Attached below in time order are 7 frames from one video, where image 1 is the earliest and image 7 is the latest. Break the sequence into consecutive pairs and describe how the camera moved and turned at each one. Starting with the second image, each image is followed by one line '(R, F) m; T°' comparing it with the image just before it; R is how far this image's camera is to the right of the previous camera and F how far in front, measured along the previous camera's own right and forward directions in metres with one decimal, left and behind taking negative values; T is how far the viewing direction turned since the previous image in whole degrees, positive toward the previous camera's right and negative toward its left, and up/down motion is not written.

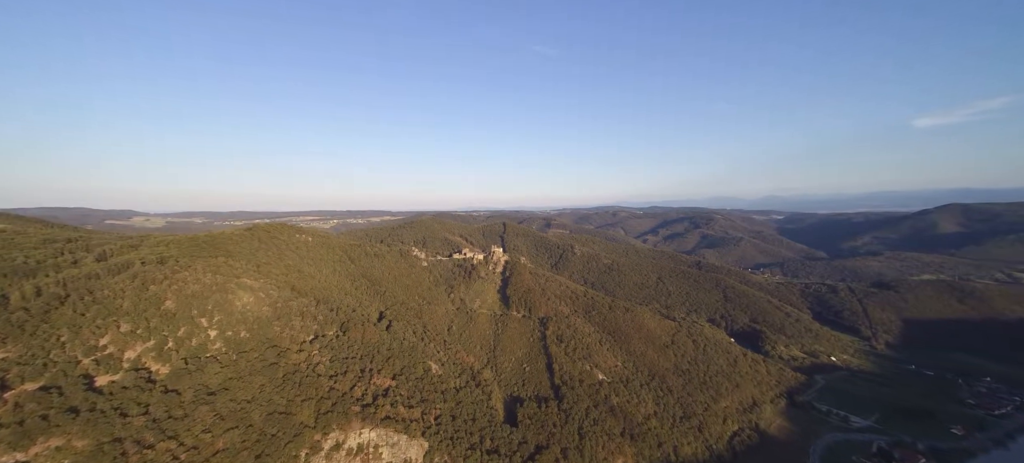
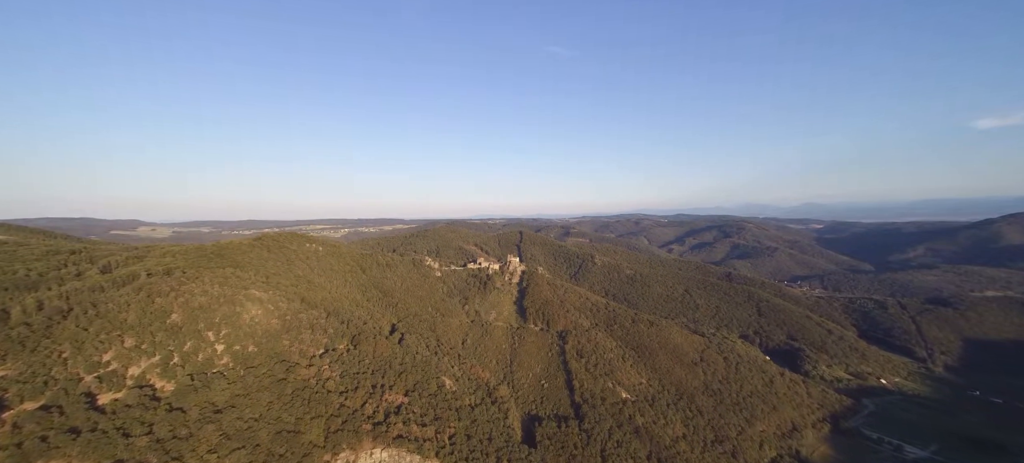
(-0.7, +2.3) m; -1°
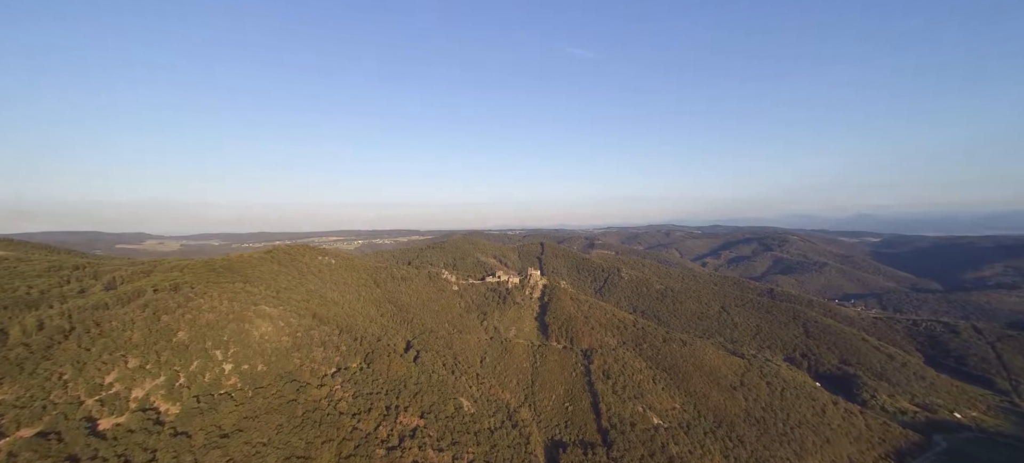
(-0.9, +2.8) m; -2°
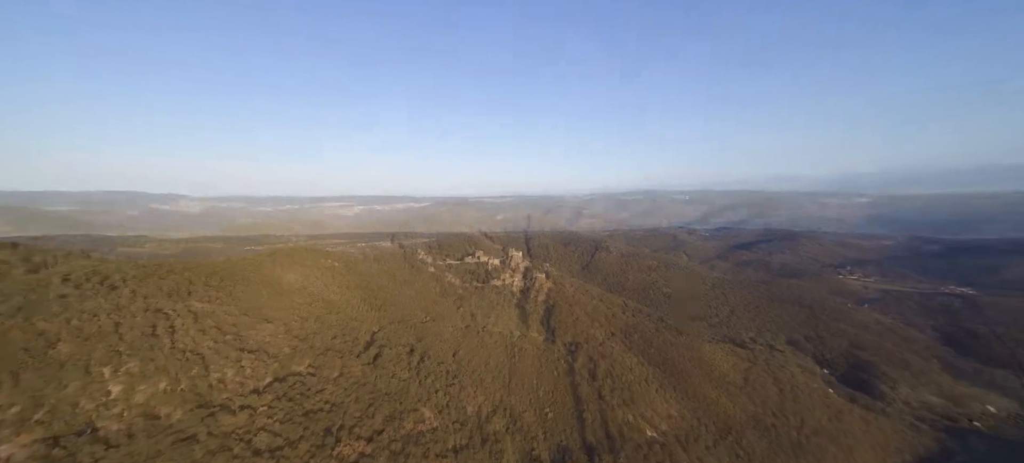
(+5.5, +1.3) m; -5°
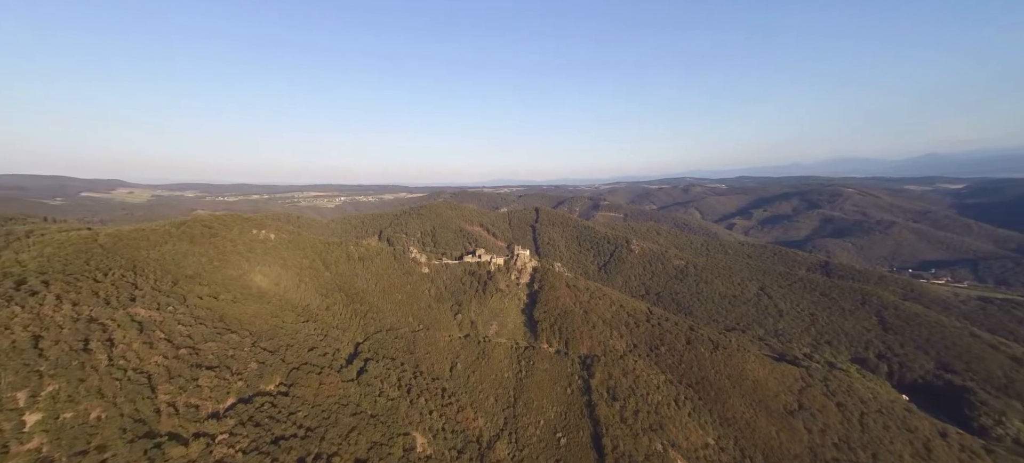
(-0.2, +6.1) m; 0°
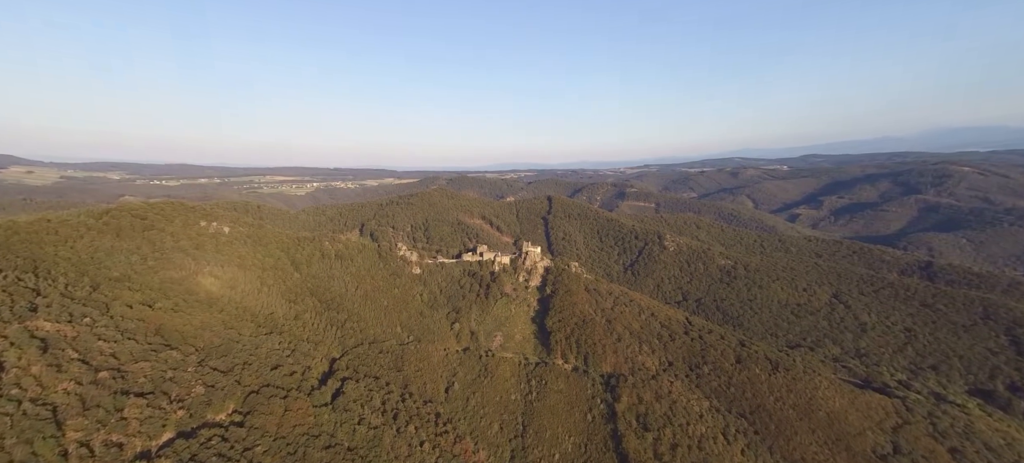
(-0.3, +7.0) m; -1°
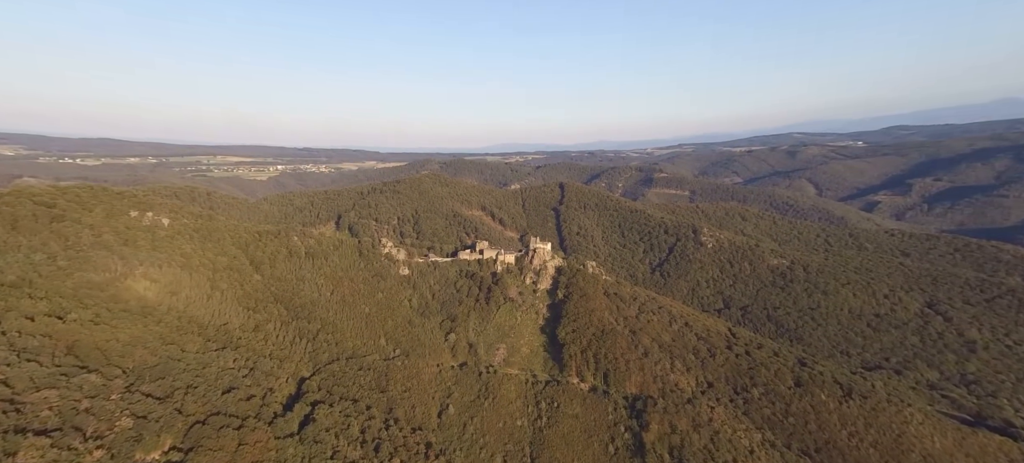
(-0.2, +5.8) m; 0°
